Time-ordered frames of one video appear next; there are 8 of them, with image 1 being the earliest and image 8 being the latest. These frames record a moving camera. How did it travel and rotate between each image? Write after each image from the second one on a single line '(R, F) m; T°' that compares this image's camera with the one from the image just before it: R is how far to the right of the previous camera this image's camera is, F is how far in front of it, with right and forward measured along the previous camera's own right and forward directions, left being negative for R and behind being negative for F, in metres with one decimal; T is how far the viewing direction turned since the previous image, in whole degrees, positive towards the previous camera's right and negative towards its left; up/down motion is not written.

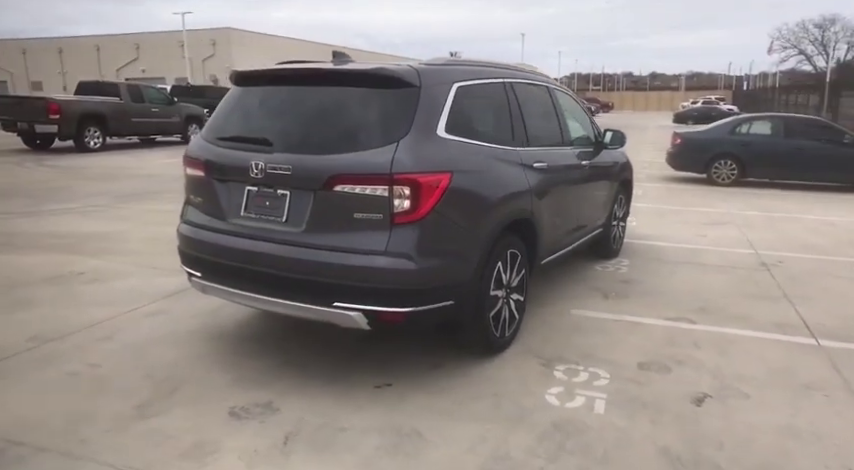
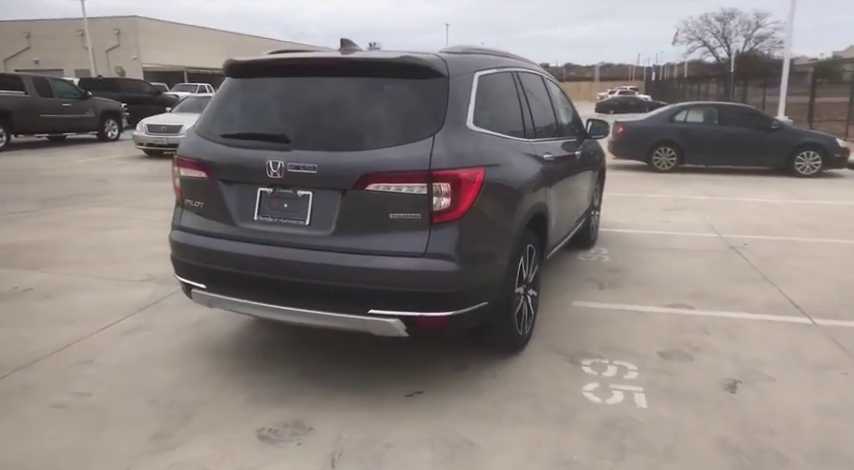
(-0.5, +0.2) m; +7°
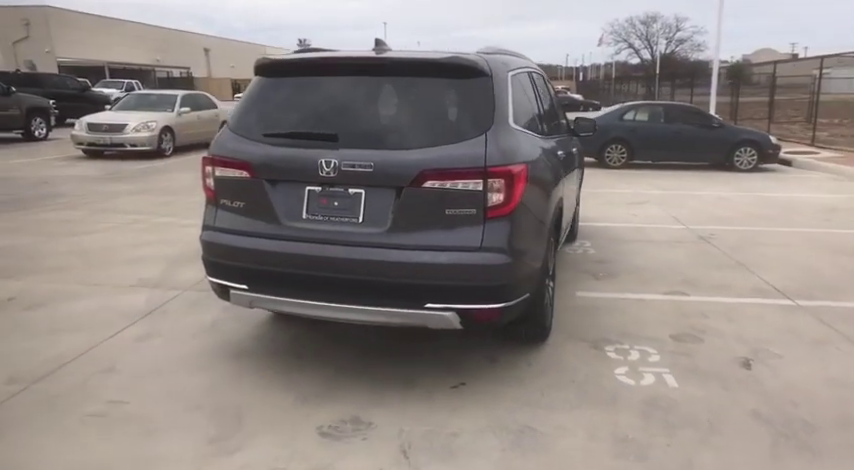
(-0.6, 0.0) m; +6°
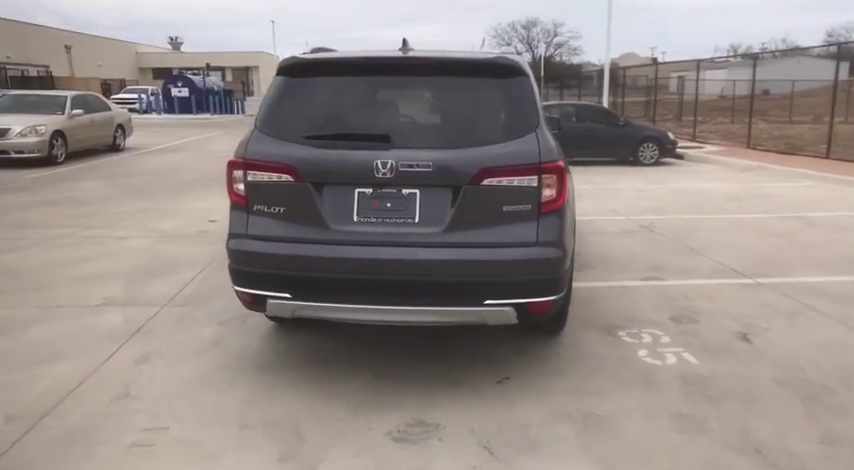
(-0.8, +0.1) m; +10°
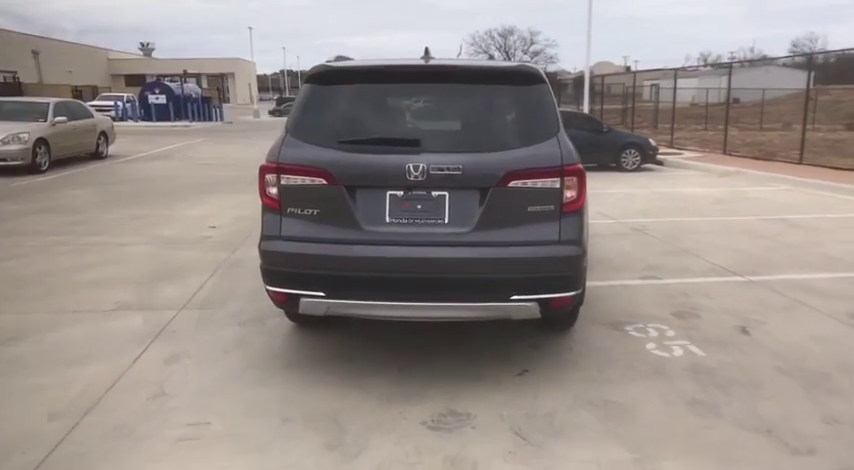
(-0.3, -0.1) m; +2°
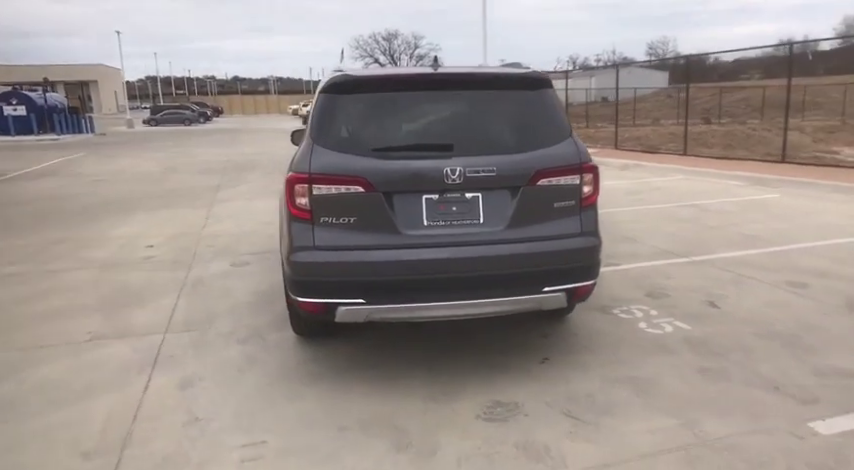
(-0.8, 0.0) m; +11°
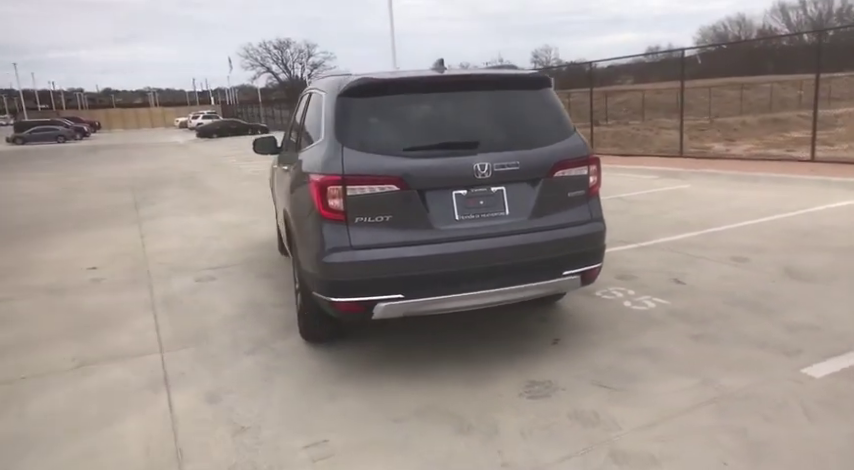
(-0.7, -0.1) m; +10°
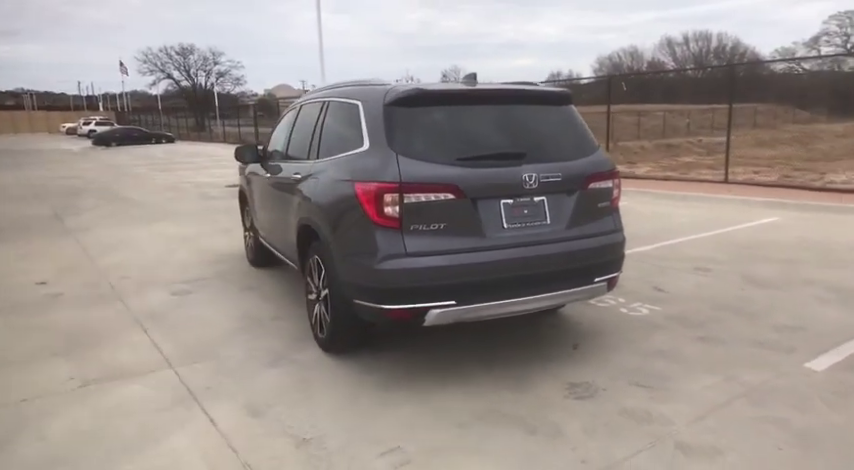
(-0.8, 0.0) m; +9°
